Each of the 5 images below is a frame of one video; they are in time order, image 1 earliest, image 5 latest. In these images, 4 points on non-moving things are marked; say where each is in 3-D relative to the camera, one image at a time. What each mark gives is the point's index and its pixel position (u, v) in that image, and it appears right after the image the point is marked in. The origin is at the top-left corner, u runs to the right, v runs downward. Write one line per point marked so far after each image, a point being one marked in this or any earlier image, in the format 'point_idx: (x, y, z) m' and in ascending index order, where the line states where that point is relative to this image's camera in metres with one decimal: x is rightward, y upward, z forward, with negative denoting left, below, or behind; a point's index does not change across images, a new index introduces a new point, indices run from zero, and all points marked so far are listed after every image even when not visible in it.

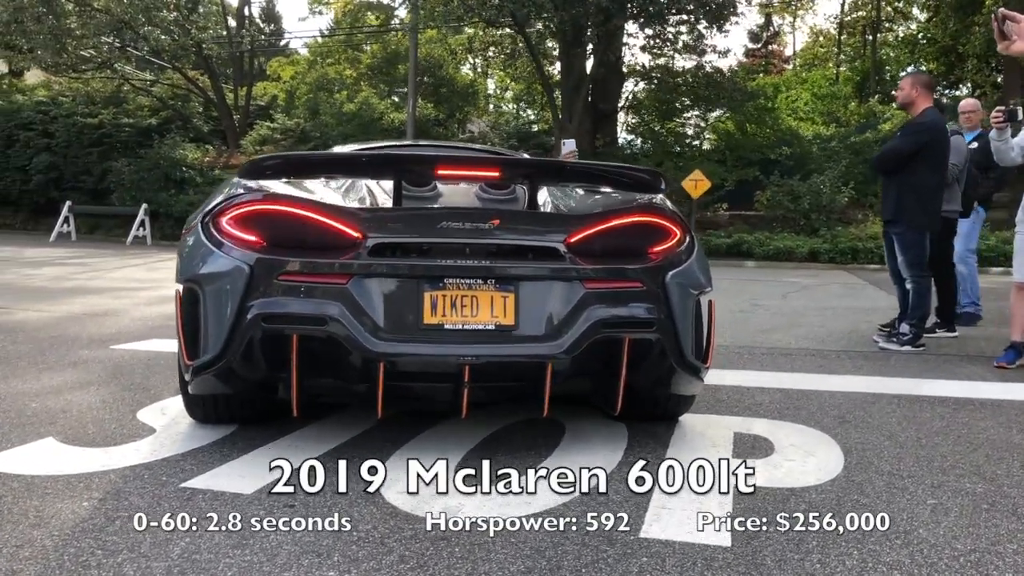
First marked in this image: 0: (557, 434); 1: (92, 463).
0: (+0.2, -0.6, +4.0) m
1: (-1.5, -0.6, +3.4) m
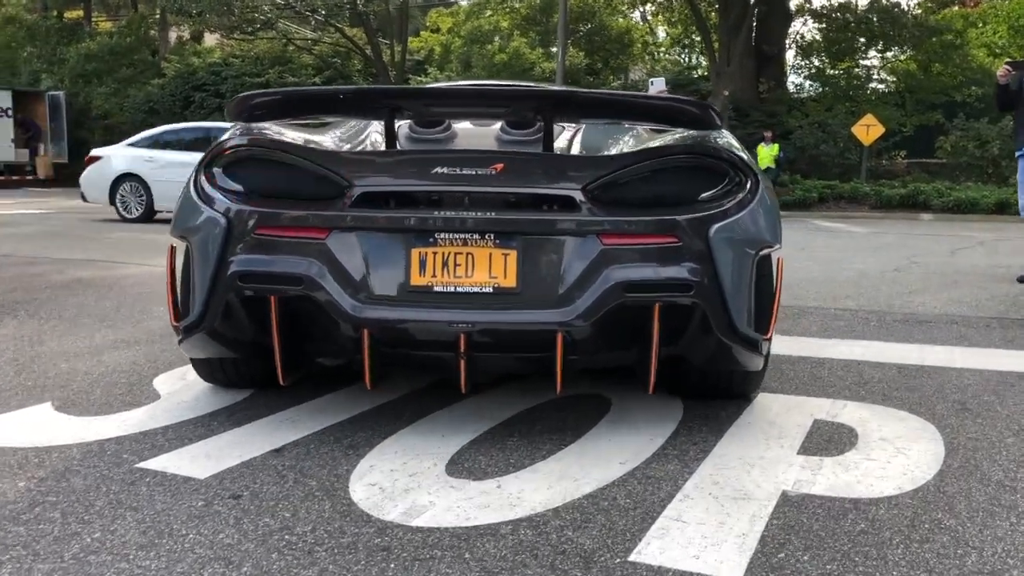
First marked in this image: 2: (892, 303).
0: (+0.3, -0.5, +3.5) m
1: (-1.5, -0.5, +3.2) m
2: (+2.6, -0.1, +6.5) m
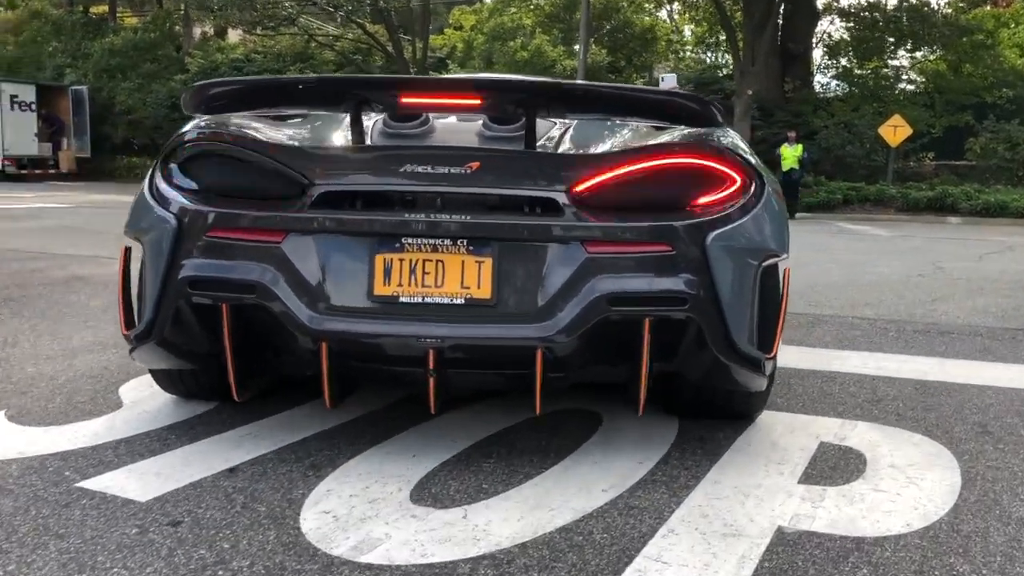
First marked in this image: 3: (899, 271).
0: (+0.2, -0.5, +3.2) m
1: (-1.6, -0.5, +3.0) m
2: (+2.6, -0.2, +6.2) m
3: (+3.5, +0.2, +8.5) m
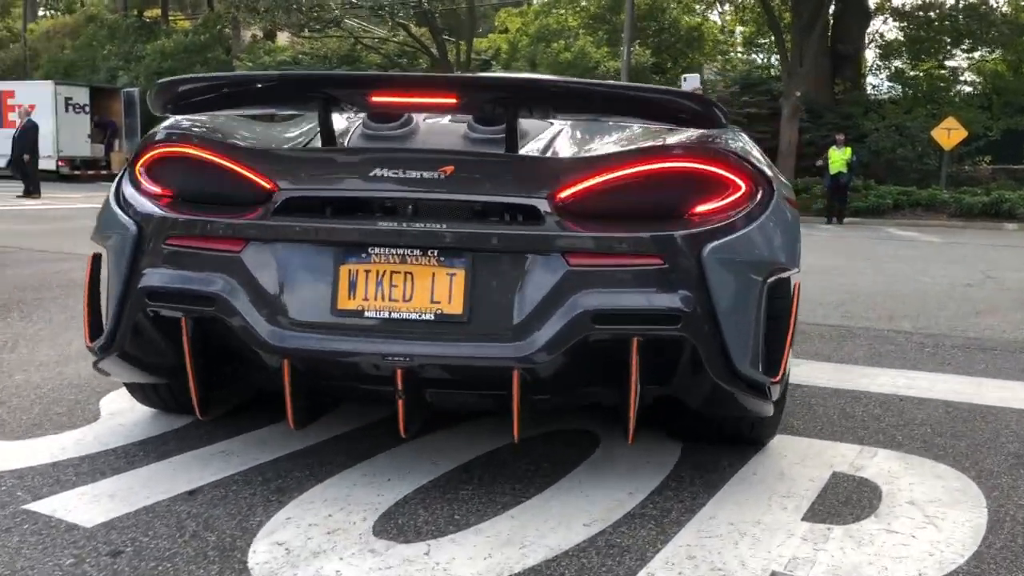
0: (+0.2, -0.5, +3.0) m
1: (-1.6, -0.5, +2.8) m
2: (+2.7, -0.2, +5.8) m
3: (+3.7, +0.1, +8.2) m
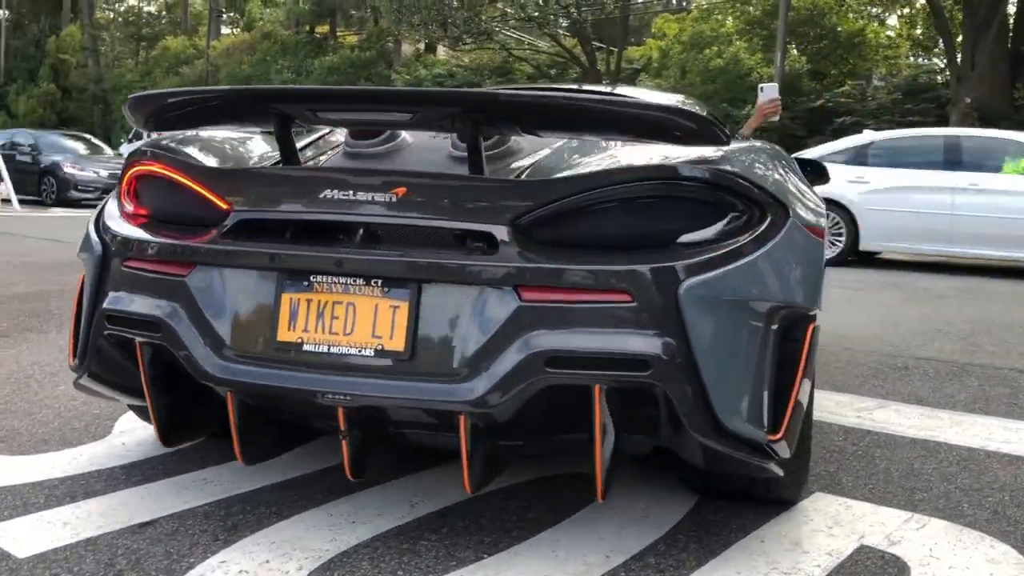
0: (+0.2, -0.6, +2.7) m
1: (-1.7, -0.6, +2.9) m
2: (+3.1, -0.4, +5.1) m
3: (+4.5, -0.2, +7.2) m
